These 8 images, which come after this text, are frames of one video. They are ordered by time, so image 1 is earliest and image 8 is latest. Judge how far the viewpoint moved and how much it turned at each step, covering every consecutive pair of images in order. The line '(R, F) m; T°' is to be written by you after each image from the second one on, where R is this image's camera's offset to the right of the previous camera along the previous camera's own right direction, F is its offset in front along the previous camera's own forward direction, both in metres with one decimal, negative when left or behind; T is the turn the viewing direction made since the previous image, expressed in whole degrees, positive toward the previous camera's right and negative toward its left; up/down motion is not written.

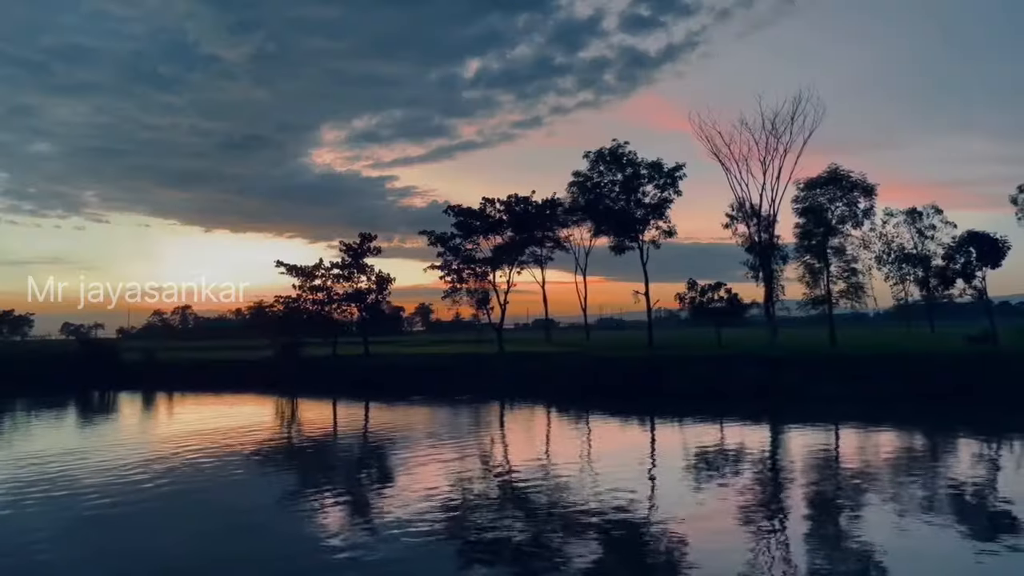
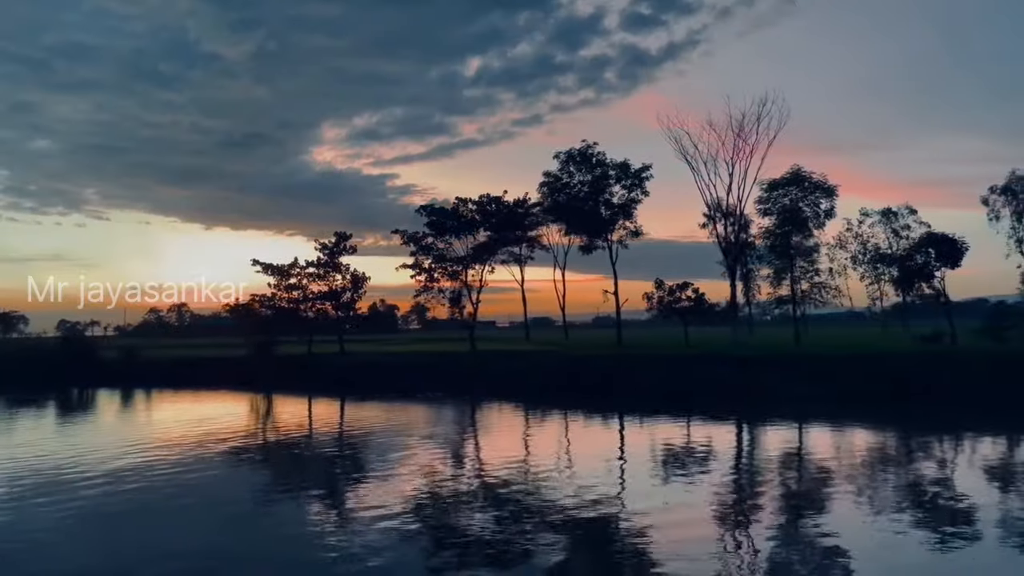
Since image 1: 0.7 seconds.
(+1.4, -0.4) m; 0°
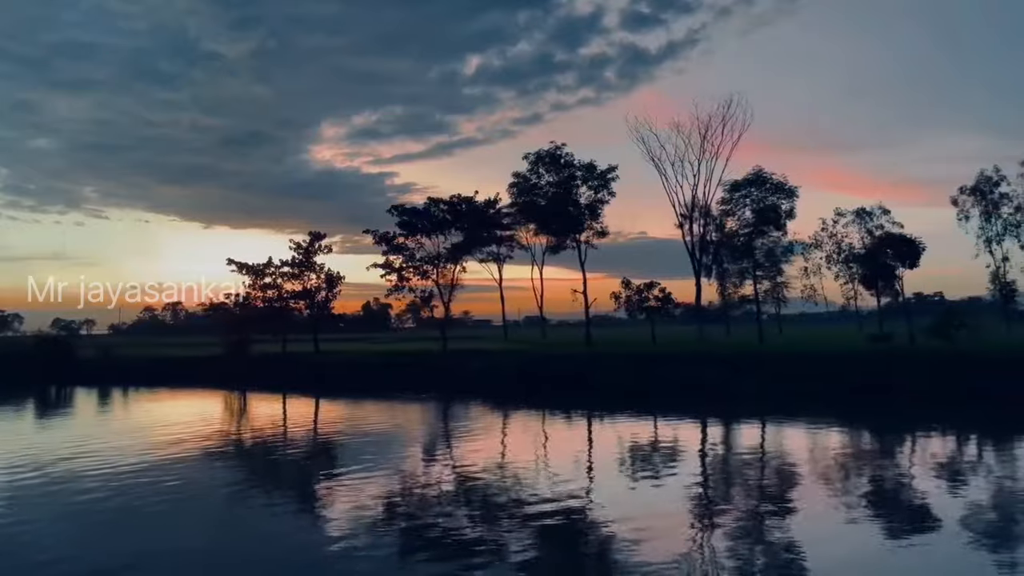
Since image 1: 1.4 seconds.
(+1.4, -0.3) m; 0°
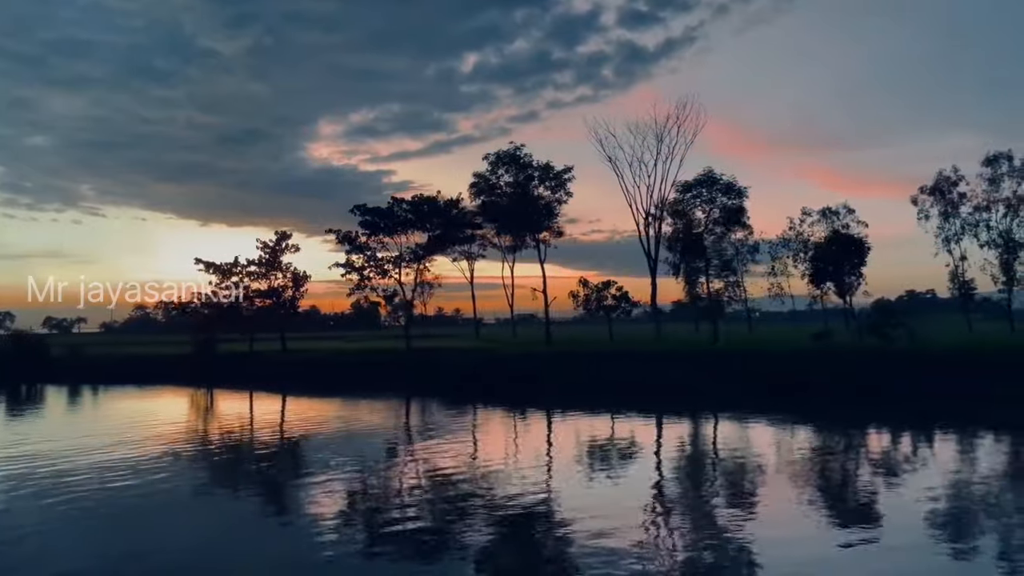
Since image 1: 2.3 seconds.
(+1.7, -0.5) m; 0°
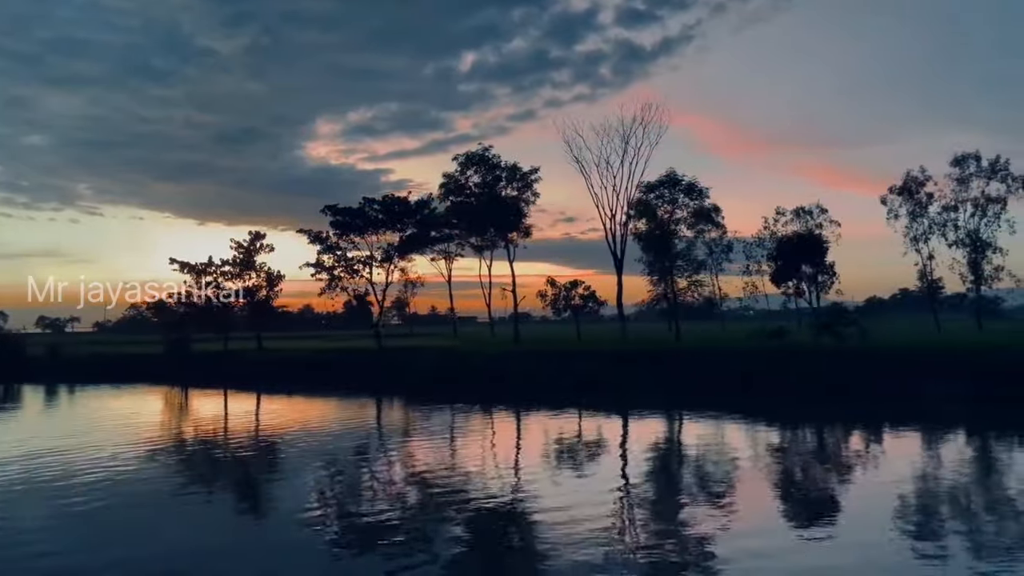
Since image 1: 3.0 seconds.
(+1.4, -0.4) m; 0°
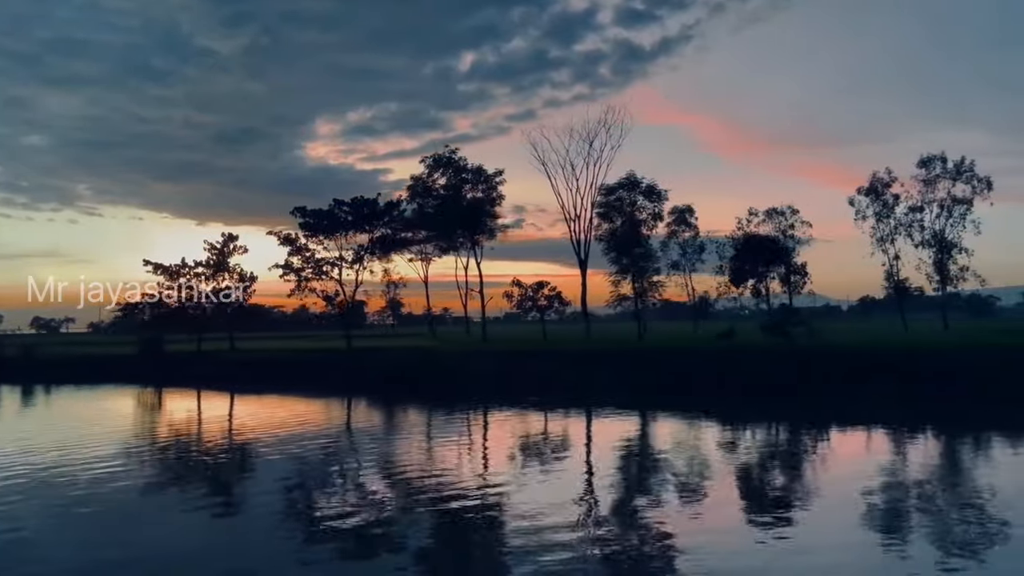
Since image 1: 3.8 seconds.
(+1.6, -0.5) m; 0°
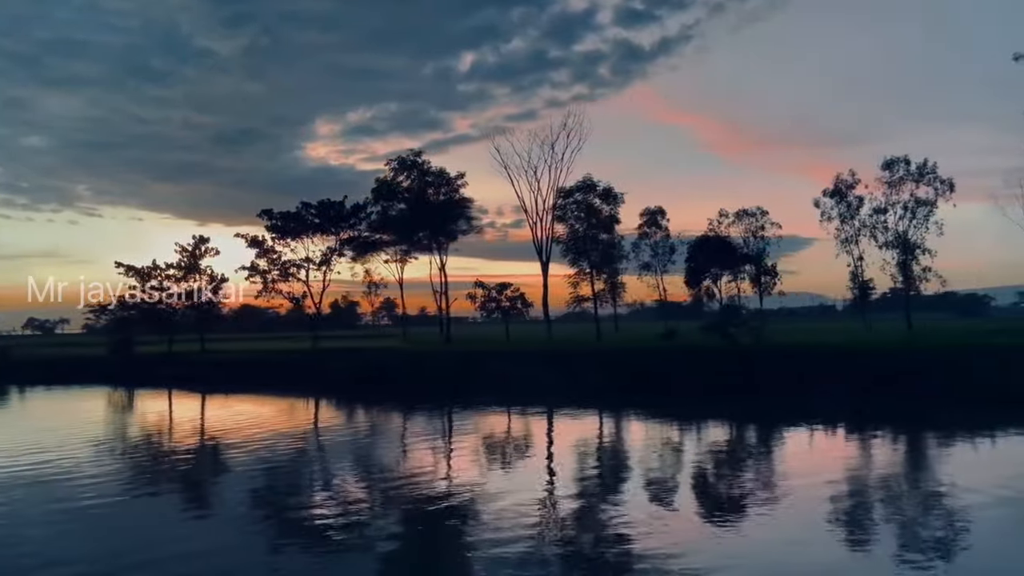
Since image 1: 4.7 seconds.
(+1.8, -0.6) m; 0°
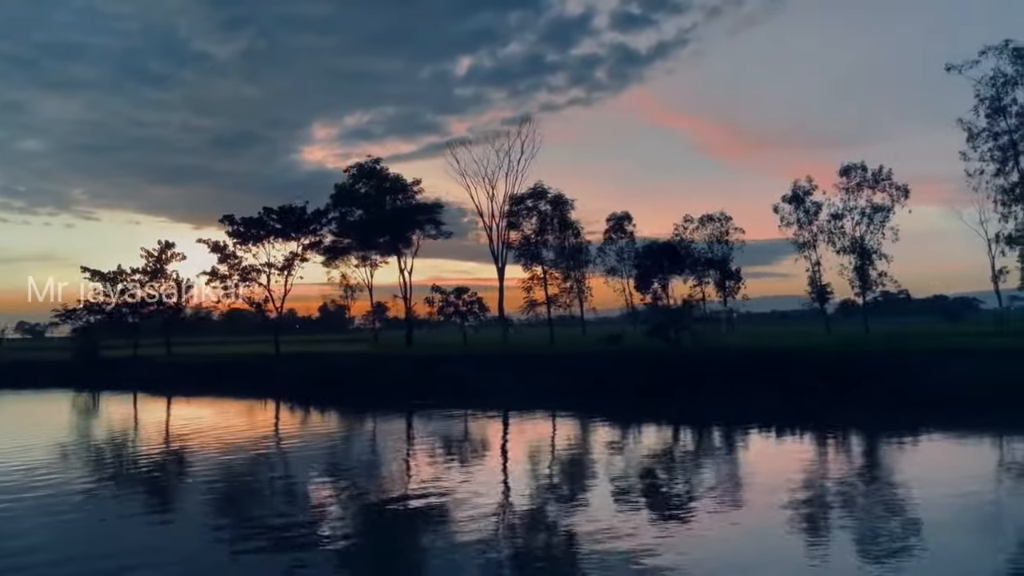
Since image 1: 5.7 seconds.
(+2.0, -0.7) m; 0°
